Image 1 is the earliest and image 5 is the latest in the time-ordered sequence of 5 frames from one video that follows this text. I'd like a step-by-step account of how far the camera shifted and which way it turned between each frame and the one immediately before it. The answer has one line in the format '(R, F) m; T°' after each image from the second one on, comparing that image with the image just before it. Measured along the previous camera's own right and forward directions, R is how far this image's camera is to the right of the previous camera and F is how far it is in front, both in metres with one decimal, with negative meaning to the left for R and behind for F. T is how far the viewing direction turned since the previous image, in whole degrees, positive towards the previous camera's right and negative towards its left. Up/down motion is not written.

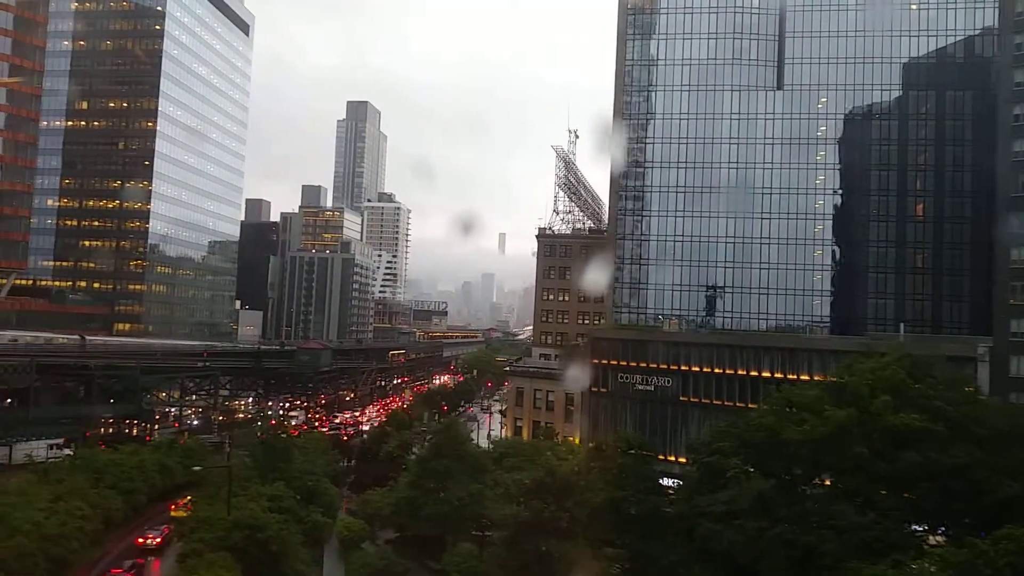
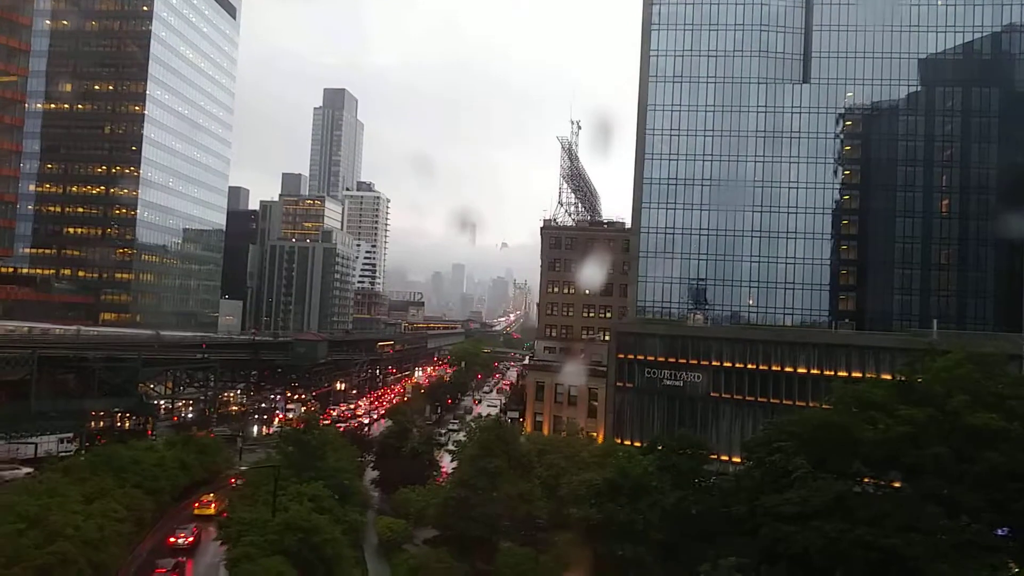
(-3.9, +1.2) m; +2°
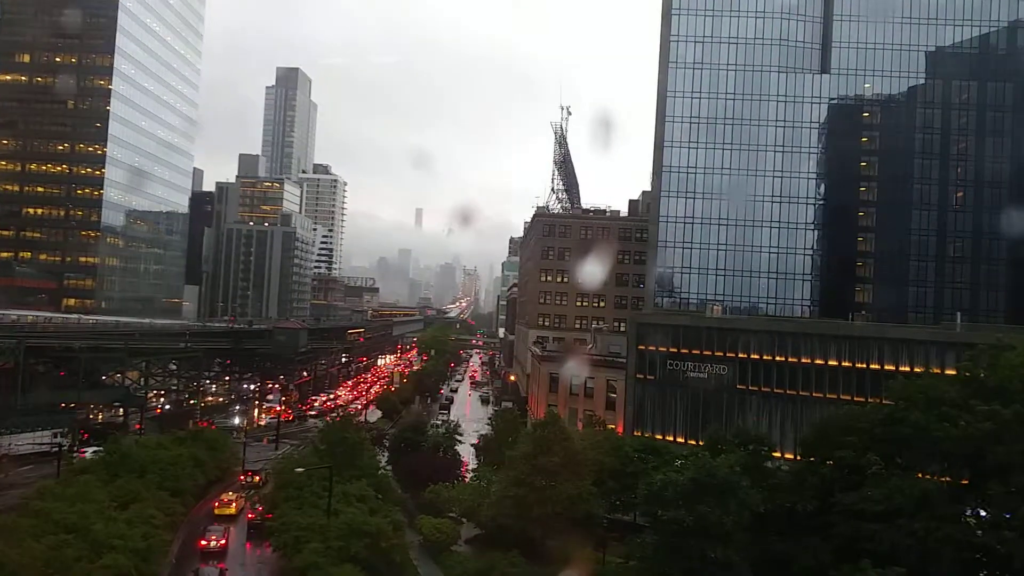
(-5.1, +1.7) m; +4°
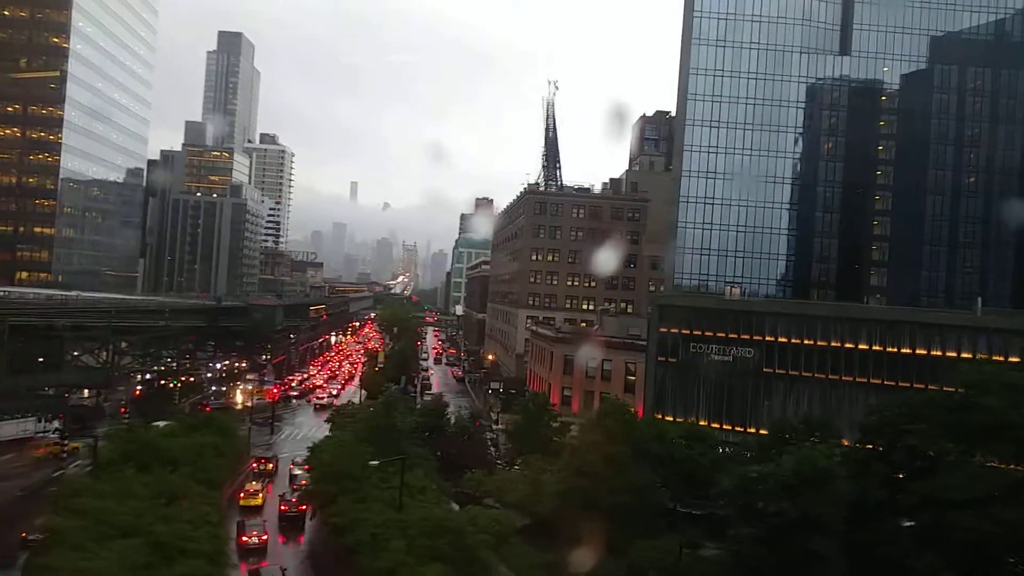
(-5.7, +2.0) m; +5°
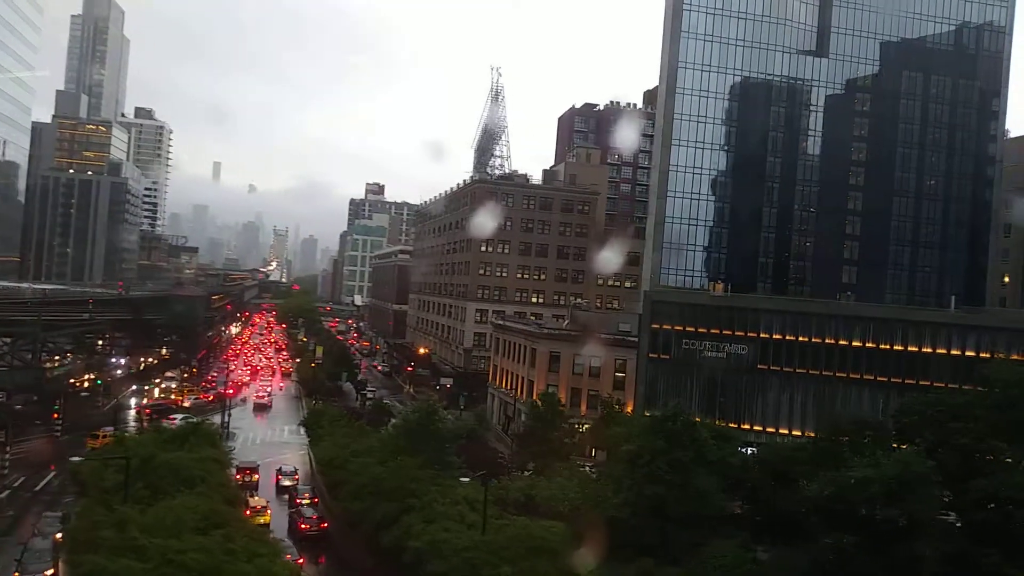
(-7.9, +3.0) m; +9°
